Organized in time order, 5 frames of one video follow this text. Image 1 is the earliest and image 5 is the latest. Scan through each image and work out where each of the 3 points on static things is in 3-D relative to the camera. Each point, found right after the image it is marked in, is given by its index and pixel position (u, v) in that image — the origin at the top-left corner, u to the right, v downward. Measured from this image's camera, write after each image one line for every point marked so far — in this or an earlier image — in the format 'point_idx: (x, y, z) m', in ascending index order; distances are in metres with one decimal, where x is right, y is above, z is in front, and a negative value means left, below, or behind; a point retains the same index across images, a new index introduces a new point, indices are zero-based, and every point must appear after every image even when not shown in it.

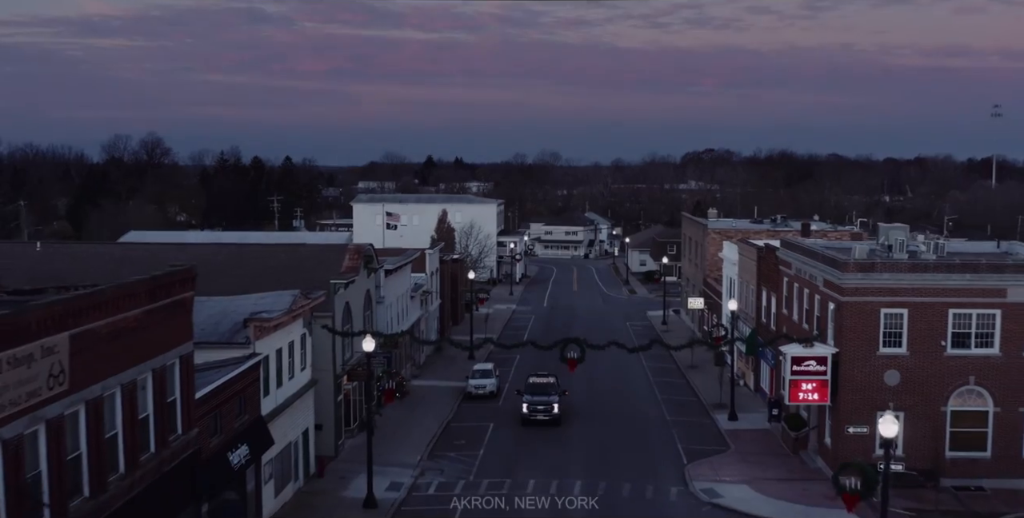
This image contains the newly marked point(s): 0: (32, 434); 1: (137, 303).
0: (-5.9, -2.2, +14.0) m
1: (-5.6, -0.6, +16.9) m
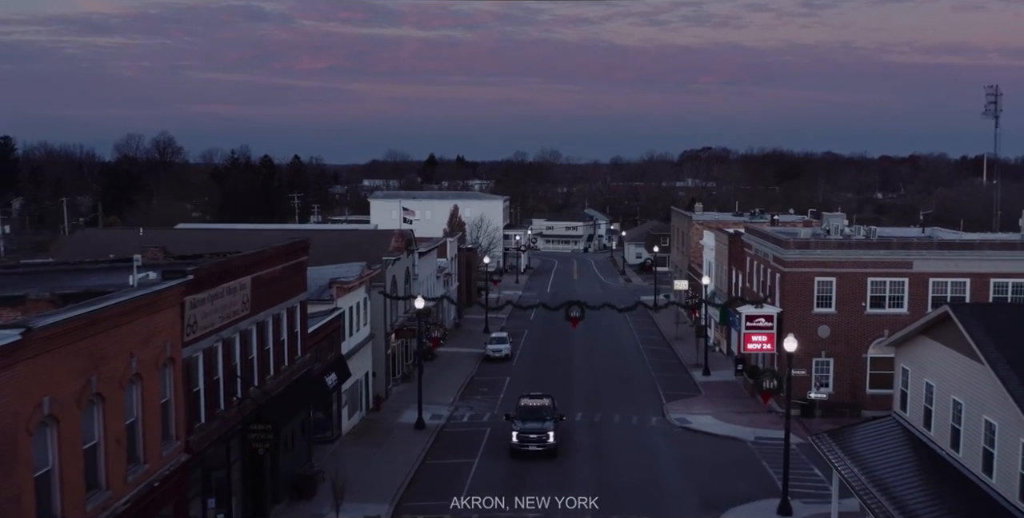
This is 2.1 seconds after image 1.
0: (-5.4, -1.6, +21.9) m
1: (-5.1, 0.0, +24.8) m
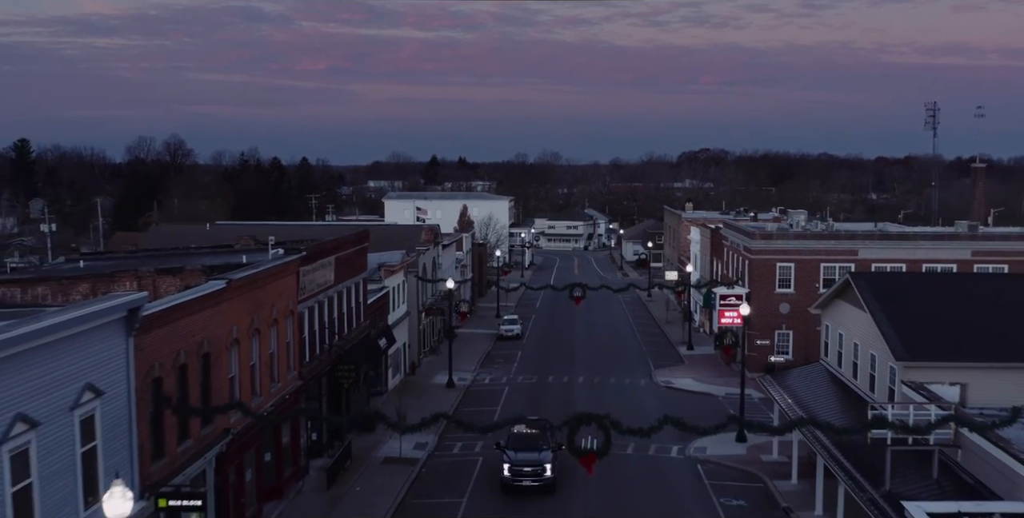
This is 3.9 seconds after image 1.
0: (-4.9, -1.2, +29.3) m
1: (-4.6, +0.4, +32.2) m
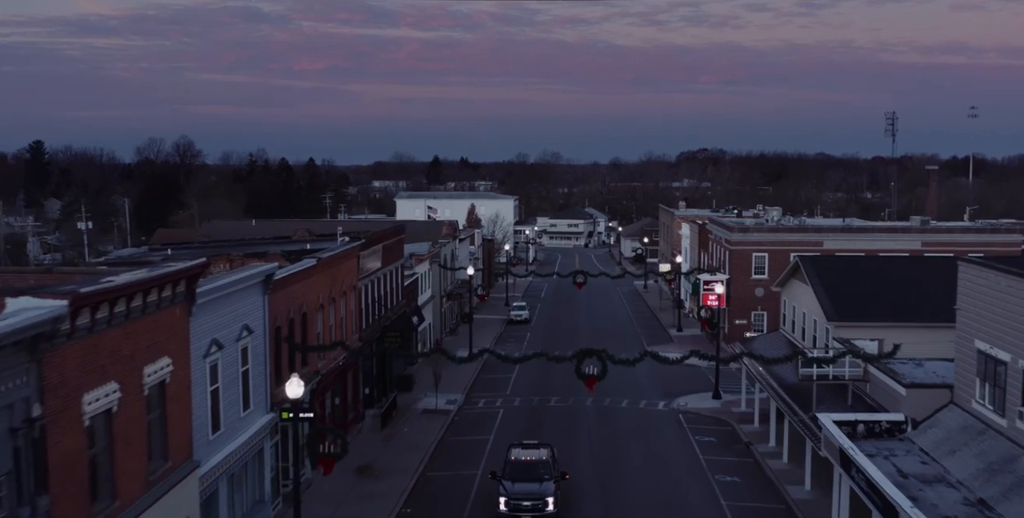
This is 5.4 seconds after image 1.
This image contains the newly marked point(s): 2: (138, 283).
0: (-4.4, -0.8, +35.9) m
1: (-4.1, +0.8, +38.8) m
2: (-5.1, -0.3, +15.6) m
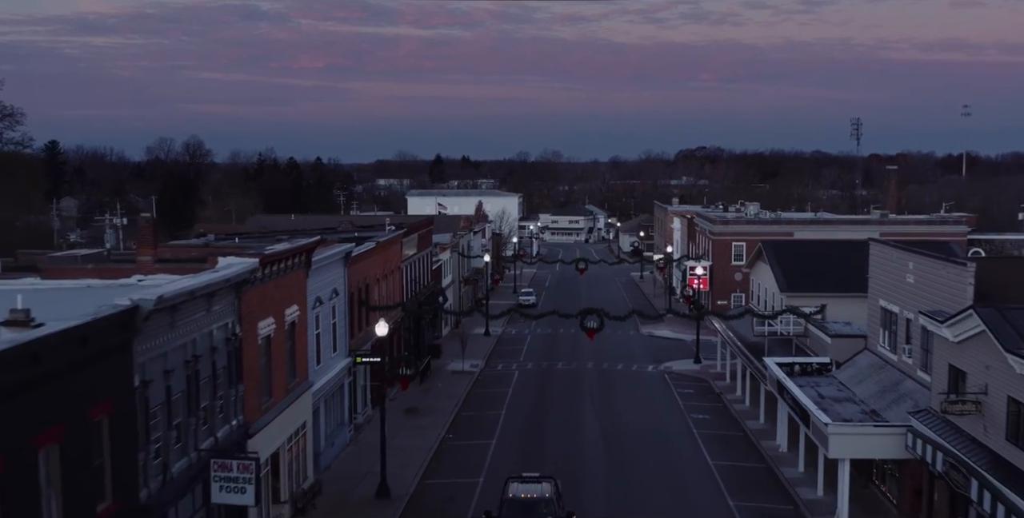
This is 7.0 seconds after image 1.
0: (-3.9, -0.3, +43.3) m
1: (-3.5, +1.3, +46.2) m
2: (-4.6, +0.2, +23.0) m
